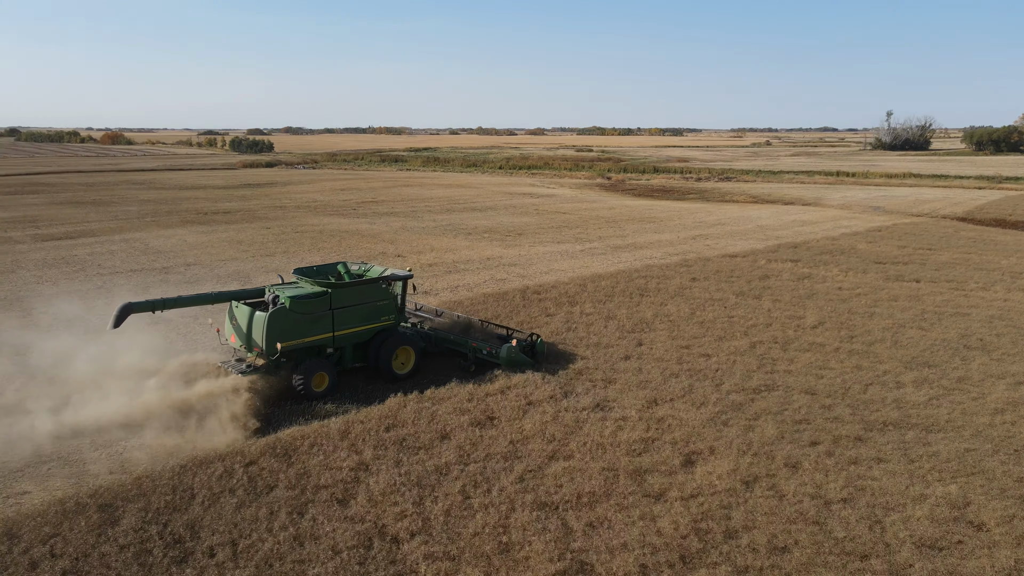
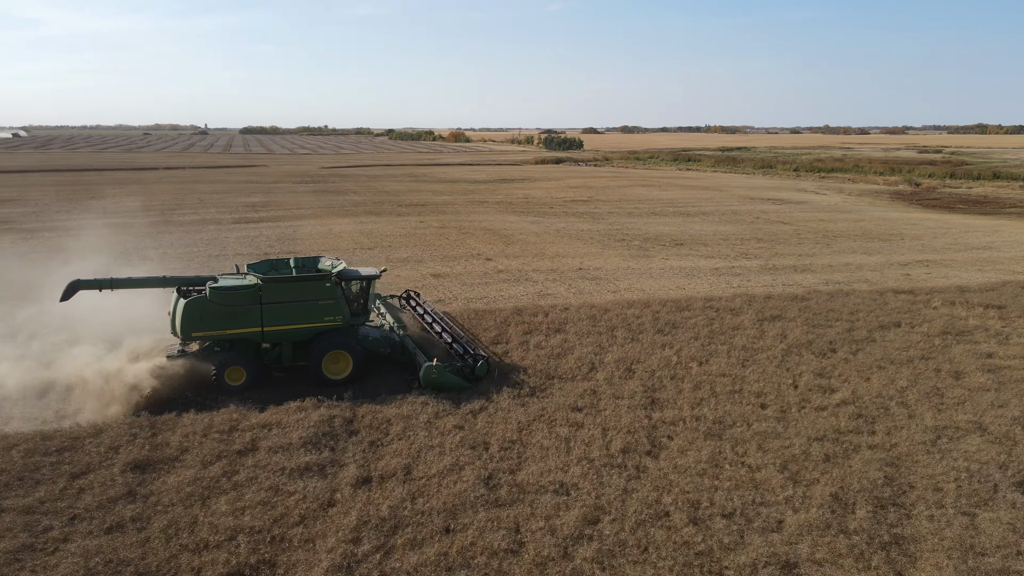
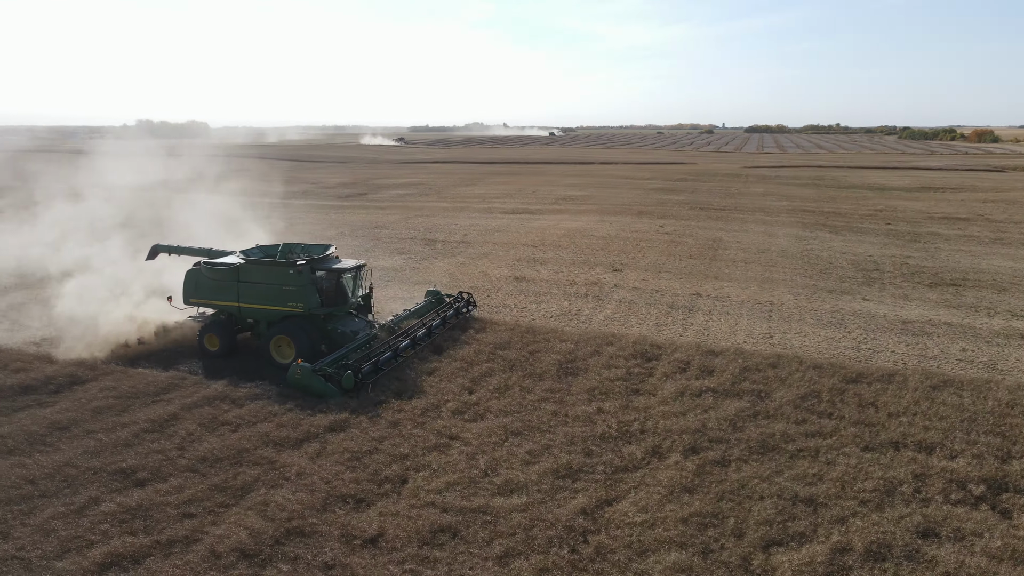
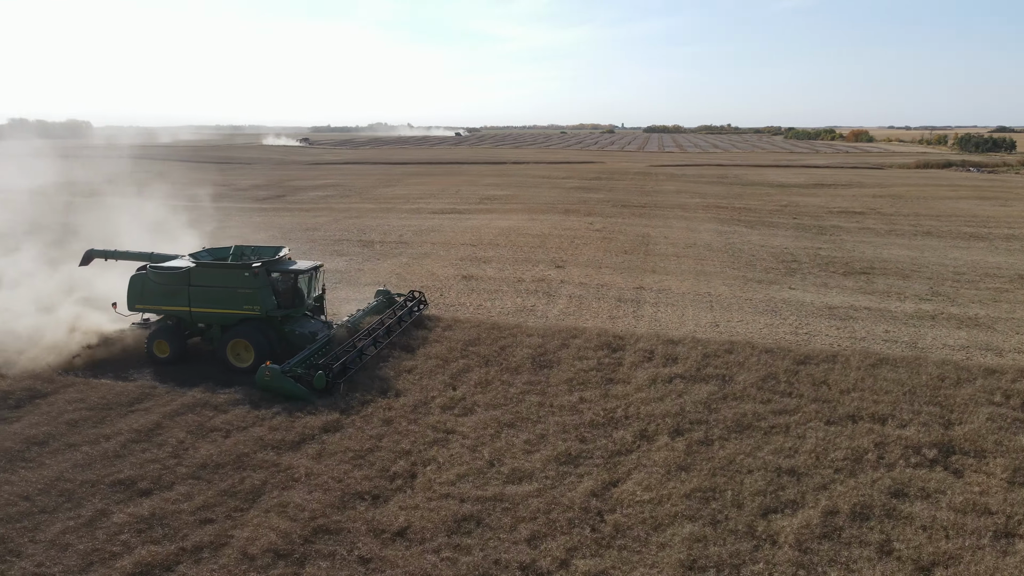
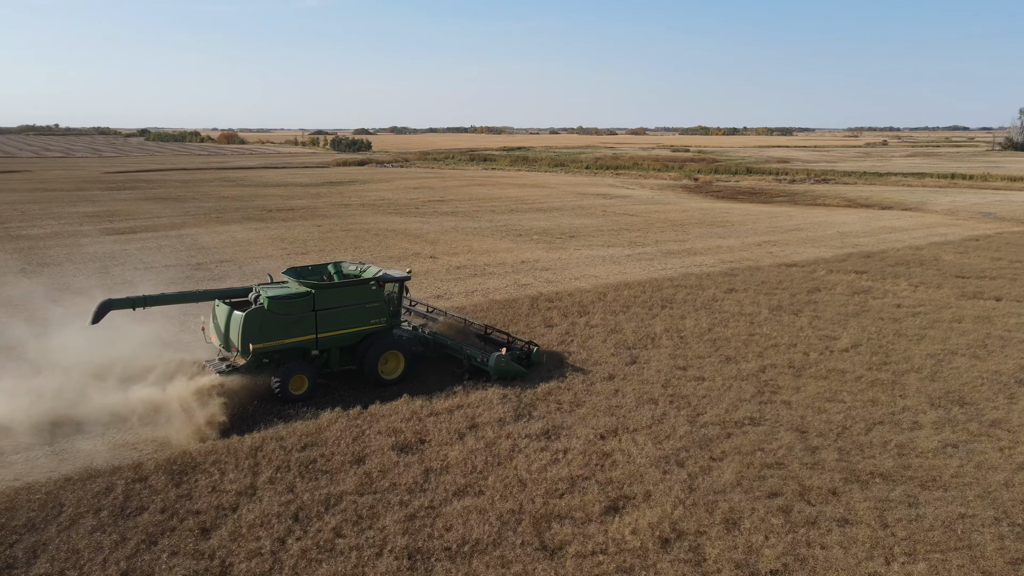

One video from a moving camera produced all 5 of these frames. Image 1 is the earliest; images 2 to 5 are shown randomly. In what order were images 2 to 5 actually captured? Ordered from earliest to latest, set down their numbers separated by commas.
5, 2, 4, 3
